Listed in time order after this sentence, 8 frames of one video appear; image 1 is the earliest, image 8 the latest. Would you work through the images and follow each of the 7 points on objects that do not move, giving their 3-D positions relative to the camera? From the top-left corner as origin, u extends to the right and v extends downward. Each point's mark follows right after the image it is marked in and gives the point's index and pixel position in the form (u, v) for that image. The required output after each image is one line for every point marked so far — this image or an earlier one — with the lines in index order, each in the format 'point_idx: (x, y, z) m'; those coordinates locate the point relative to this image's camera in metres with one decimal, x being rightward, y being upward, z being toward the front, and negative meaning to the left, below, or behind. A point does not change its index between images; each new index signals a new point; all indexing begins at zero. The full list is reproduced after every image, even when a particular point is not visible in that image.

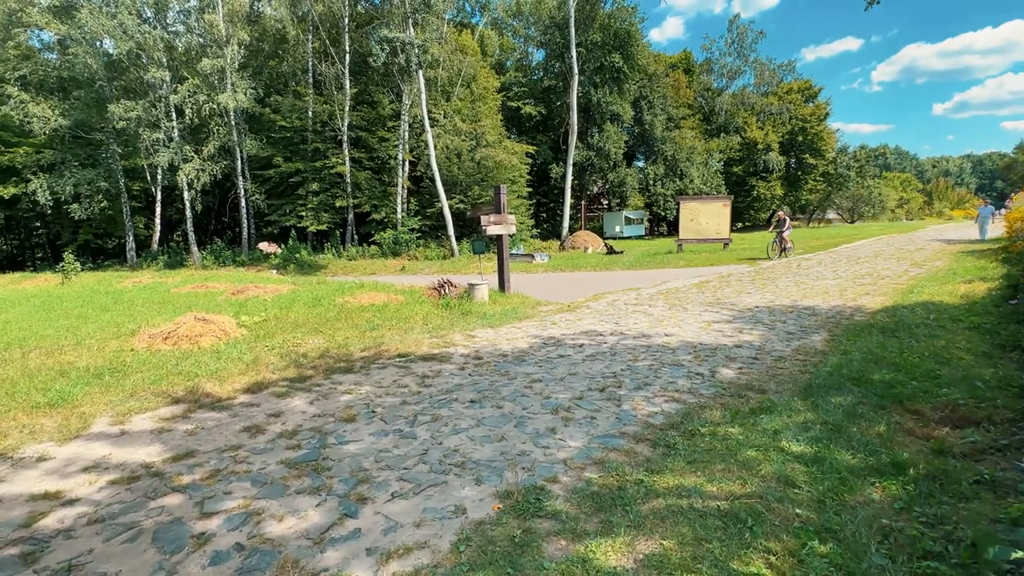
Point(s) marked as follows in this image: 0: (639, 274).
0: (+4.3, +0.5, +17.0) m
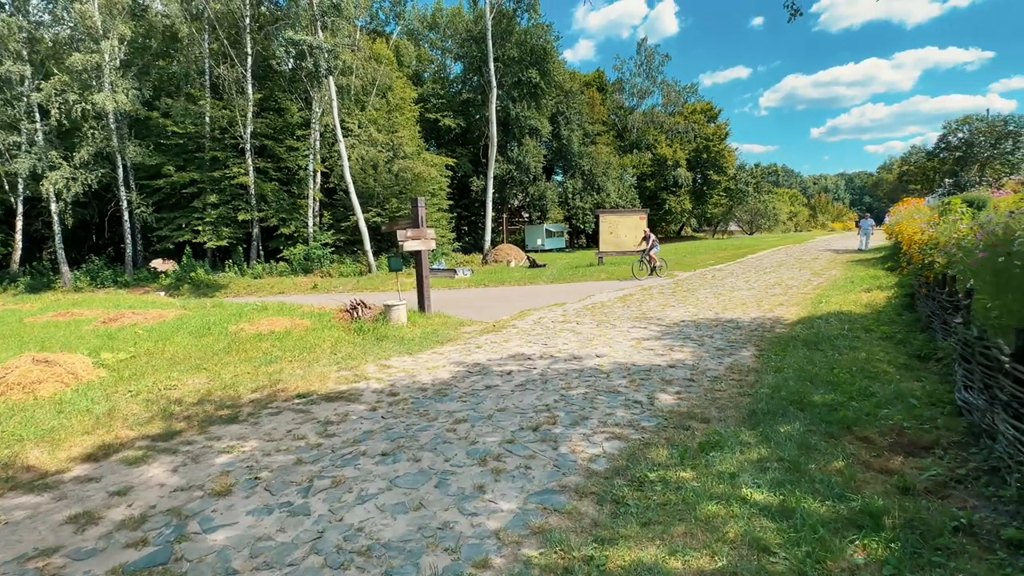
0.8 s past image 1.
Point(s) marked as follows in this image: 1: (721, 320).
0: (+1.7, 0.0, +16.8) m
1: (+3.8, -0.6, +9.1) m
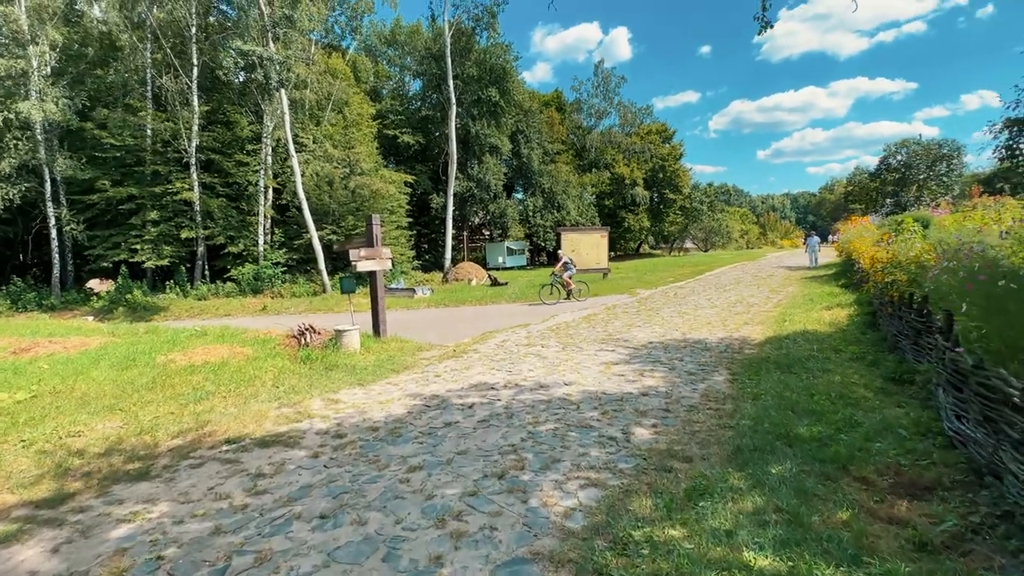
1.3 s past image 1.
0: (+0.4, -0.6, +16.4) m
1: (+3.1, -0.9, +8.9) m
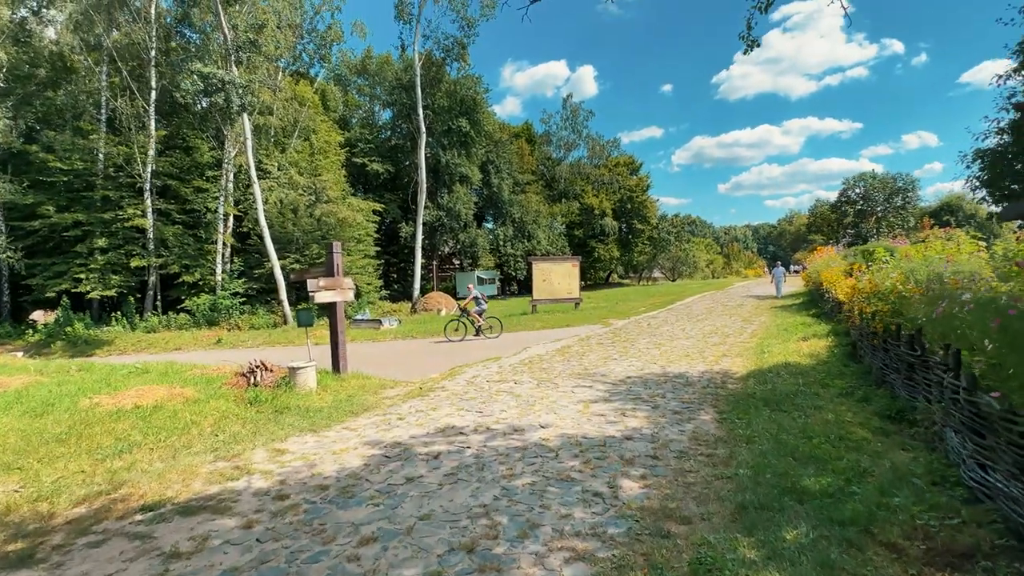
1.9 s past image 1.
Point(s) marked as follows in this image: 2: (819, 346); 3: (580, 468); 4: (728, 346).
0: (-0.5, -1.6, +15.8) m
1: (+2.6, -1.5, +8.5) m
2: (+5.9, -1.1, +9.8) m
3: (+0.6, -1.6, +4.6) m
4: (+4.7, -1.3, +11.1) m
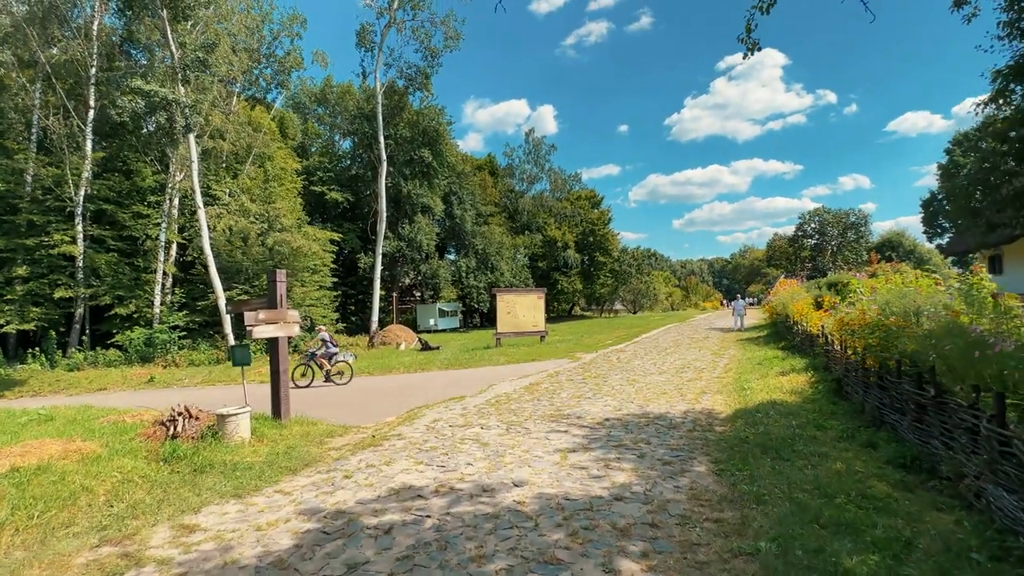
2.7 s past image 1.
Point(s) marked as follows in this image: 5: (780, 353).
0: (-1.5, -2.6, +14.8) m
1: (+2.1, -2.0, +7.8) m
2: (+5.3, -1.7, +9.3) m
3: (+0.4, -1.9, +3.7) m
4: (+4.0, -1.9, +10.5) m
5: (+7.2, -1.7, +13.7) m
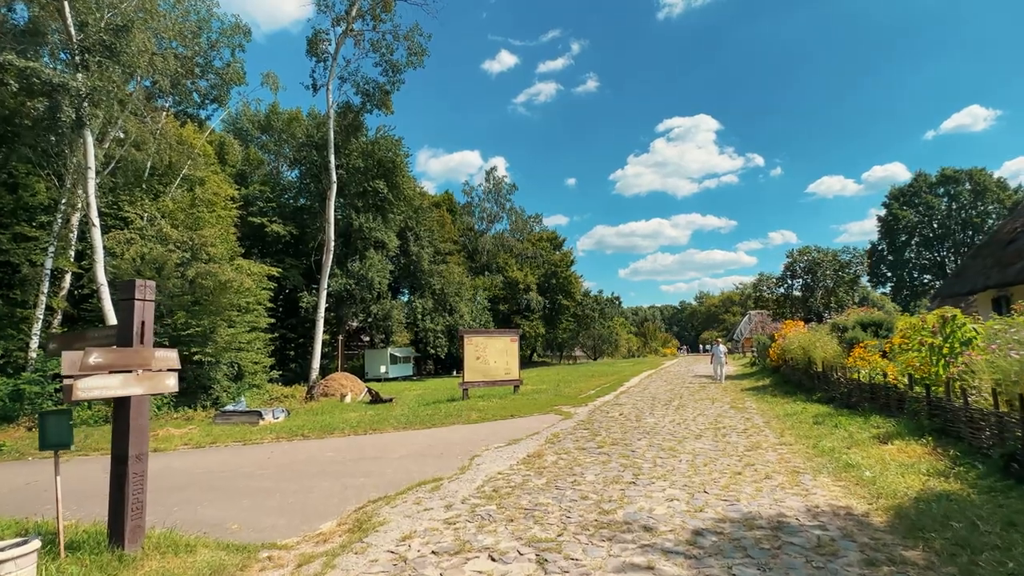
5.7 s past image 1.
0: (-2.0, -3.4, +11.3) m
1: (+2.4, -2.2, +4.7) m
2: (+5.4, -2.2, +6.6) m
3: (+1.1, -1.7, +0.6) m
4: (+4.0, -2.5, +7.6) m
5: (+6.9, -2.6, +11.1) m
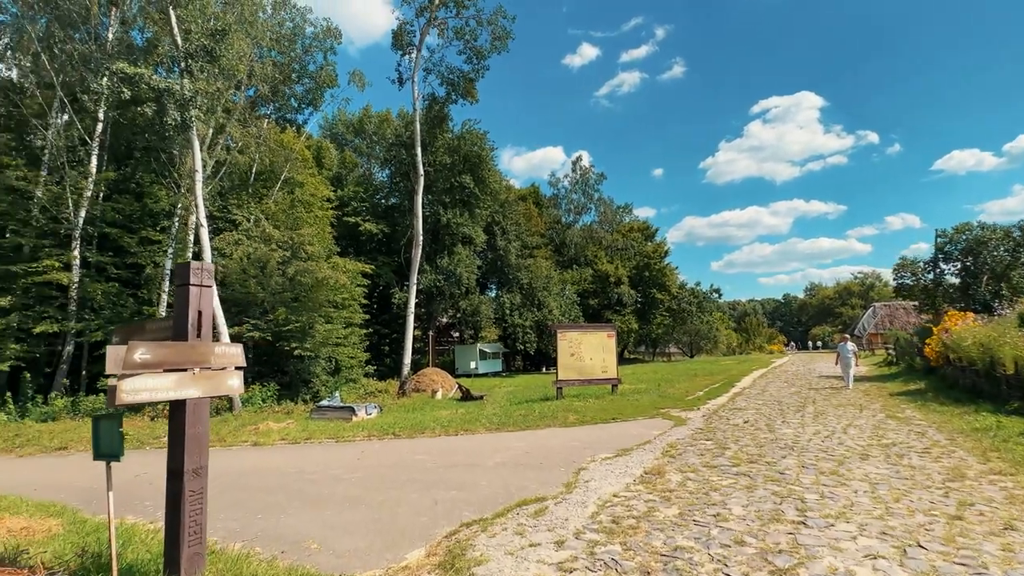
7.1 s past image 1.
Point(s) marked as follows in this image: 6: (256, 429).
0: (+0.2, -3.2, +10.2) m
1: (+3.3, -2.0, +3.0) m
2: (+6.6, -1.9, +4.3) m
3: (+1.3, -1.6, -0.9) m
4: (+5.4, -2.2, +5.6) m
5: (+8.8, -2.2, +8.5) m
6: (-7.1, -3.9, +14.0) m
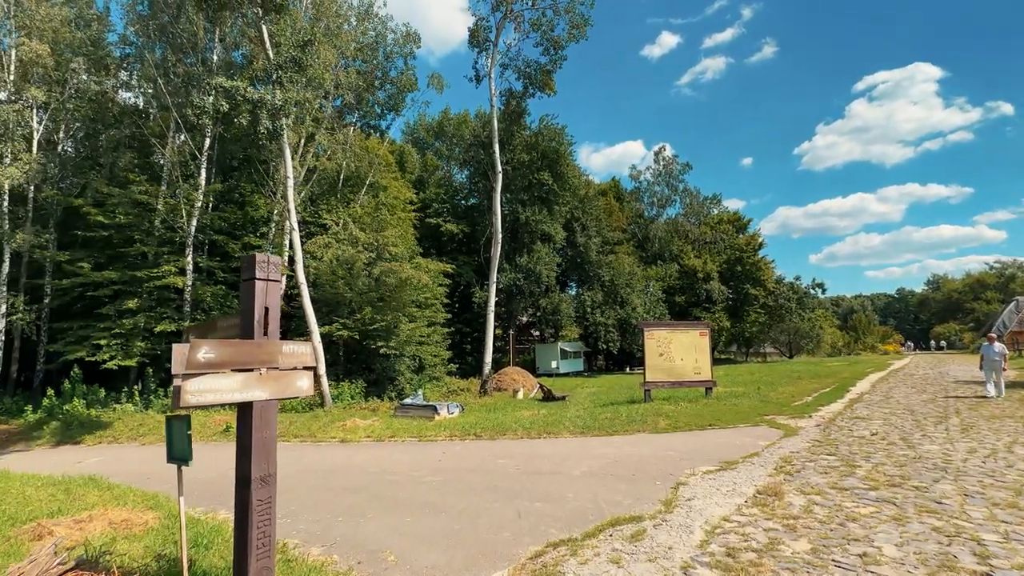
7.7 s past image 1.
0: (+1.8, -3.1, +9.5) m
1: (+3.8, -1.9, +1.9) m
2: (+7.2, -1.7, +2.7) m
3: (+1.2, -1.5, -1.7) m
4: (+6.2, -2.0, +4.1) m
5: (+10.0, -2.0, +6.4) m
6: (-4.8, -3.9, +14.3) m
